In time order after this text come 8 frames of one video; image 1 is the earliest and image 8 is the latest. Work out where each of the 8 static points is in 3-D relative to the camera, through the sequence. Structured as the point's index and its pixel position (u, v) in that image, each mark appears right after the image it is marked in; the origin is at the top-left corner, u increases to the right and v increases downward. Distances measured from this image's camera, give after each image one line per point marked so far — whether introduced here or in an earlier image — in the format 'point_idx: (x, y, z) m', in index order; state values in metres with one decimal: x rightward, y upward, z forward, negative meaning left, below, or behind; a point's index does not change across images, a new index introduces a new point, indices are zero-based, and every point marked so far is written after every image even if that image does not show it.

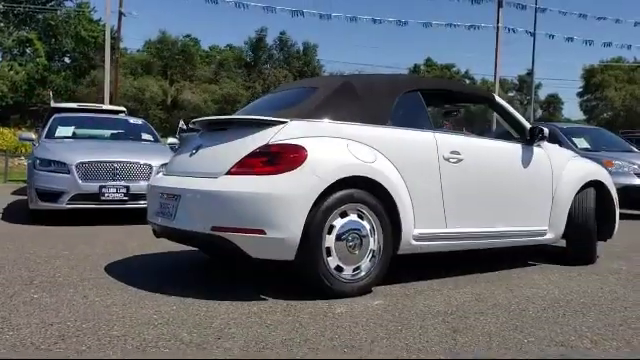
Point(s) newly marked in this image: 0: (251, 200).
0: (-0.6, -0.2, +4.9) m
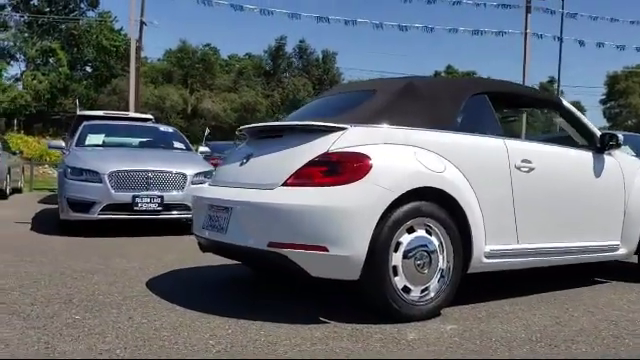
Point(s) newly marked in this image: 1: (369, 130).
0: (-0.1, -0.3, +4.4) m
1: (+0.4, +0.4, +4.8) m
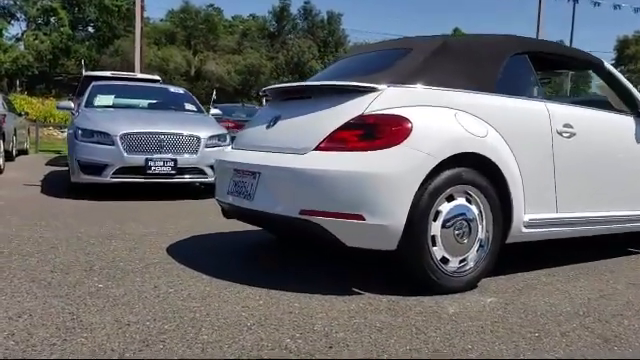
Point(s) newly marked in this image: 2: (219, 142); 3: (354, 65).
0: (+0.2, 0.0, +4.2) m
1: (+0.7, +0.7, +4.5) m
2: (-1.7, +0.6, +9.8) m
3: (+0.3, +1.0, +5.4) m
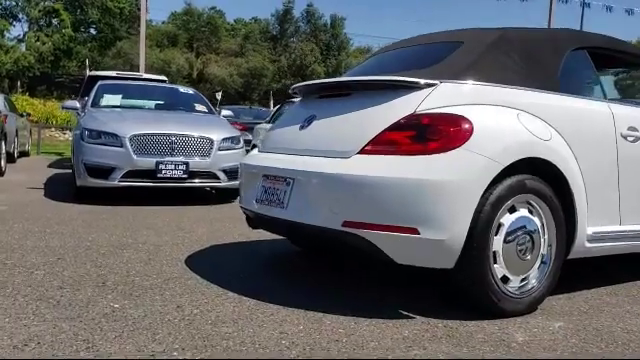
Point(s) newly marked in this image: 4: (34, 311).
0: (+0.5, -0.1, +3.7) m
1: (+1.0, +0.6, +4.0) m
2: (-1.4, +0.6, +9.3) m
3: (+0.6, +1.0, +4.9) m
4: (-1.8, -0.8, +3.7) m
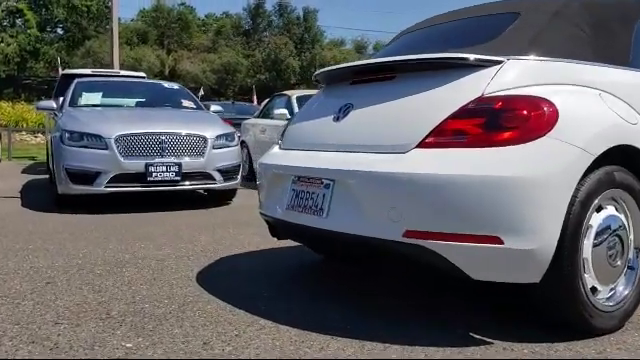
0: (+0.8, 0.0, +3.0) m
1: (+1.2, +0.7, +3.4) m
2: (-1.4, +0.5, +8.6) m
3: (+0.8, +1.0, +4.2) m
4: (-1.5, -0.9, +3.0) m
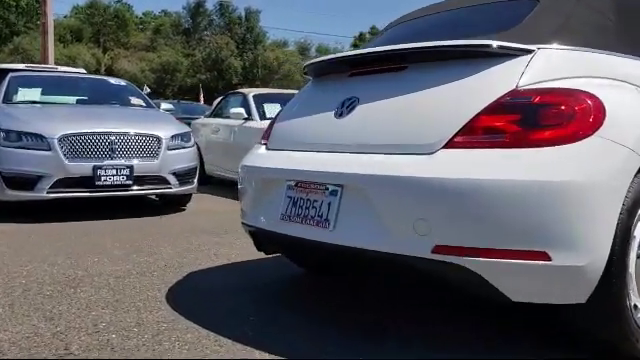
0: (+0.9, -0.1, +2.6) m
1: (+1.3, +0.6, +3.0) m
2: (-1.8, +0.5, +7.9) m
3: (+0.8, +1.0, +3.8) m
4: (-1.4, -0.9, +2.3) m
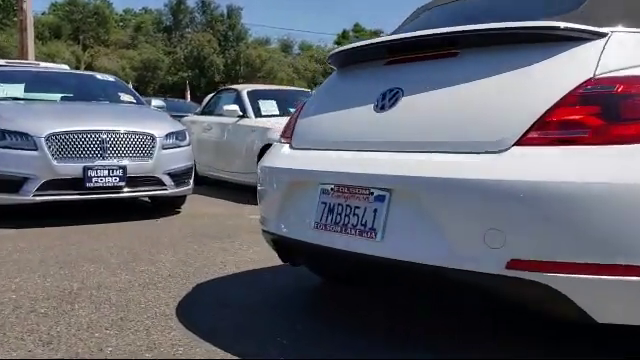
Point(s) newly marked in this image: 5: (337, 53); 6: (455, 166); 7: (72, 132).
0: (+1.1, -0.1, +2.2) m
1: (+1.5, +0.6, +2.6) m
2: (-1.8, +0.5, +7.4) m
3: (+0.9, +1.0, +3.4) m
4: (-1.1, -1.0, +1.9) m
5: (+0.1, +0.7, +3.4) m
6: (+0.6, +0.1, +2.5) m
7: (-2.8, +0.5, +6.7) m
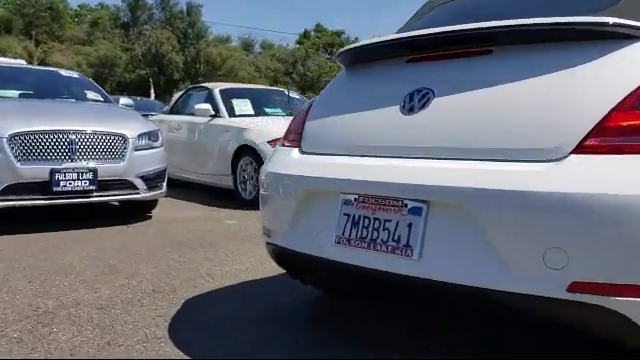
0: (+1.2, -0.1, +2.0) m
1: (+1.6, +0.6, +2.4) m
2: (-2.0, +0.4, +7.0) m
3: (+1.0, +0.9, +3.2) m
4: (-1.0, -1.0, +1.5) m
5: (+0.2, +0.7, +3.1) m
6: (+0.7, 0.0, +2.2) m
7: (-2.9, +0.5, +6.2) m
